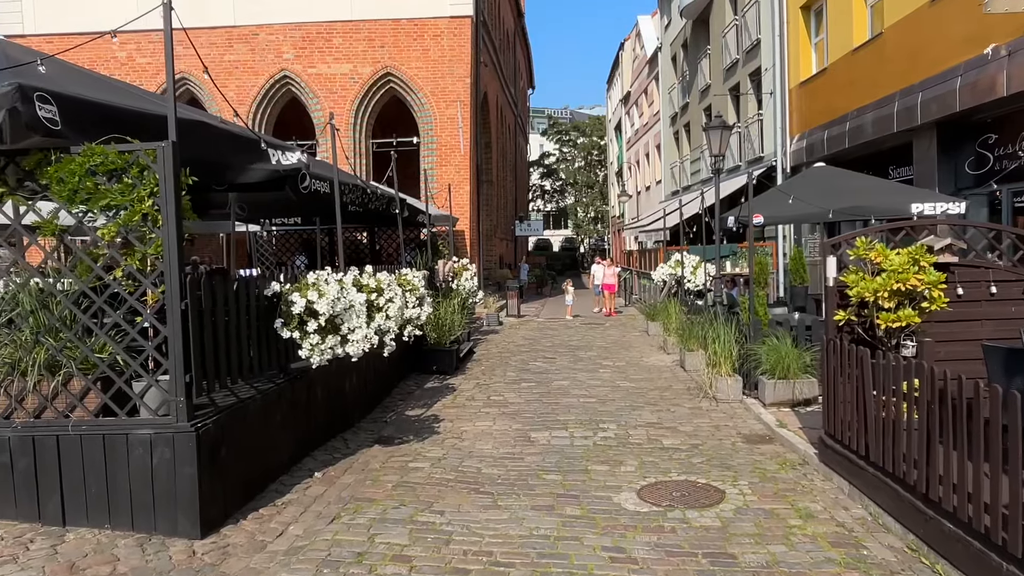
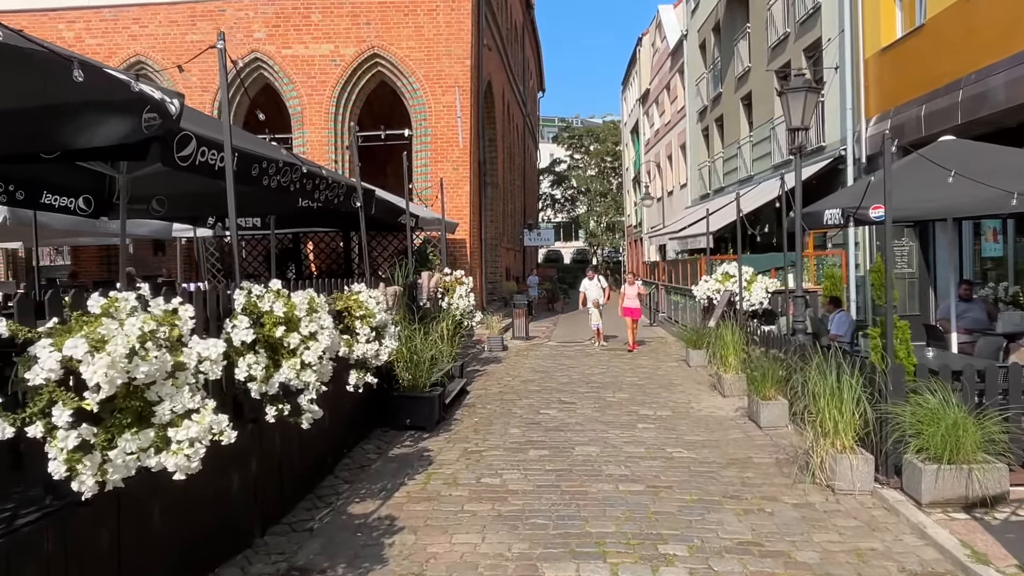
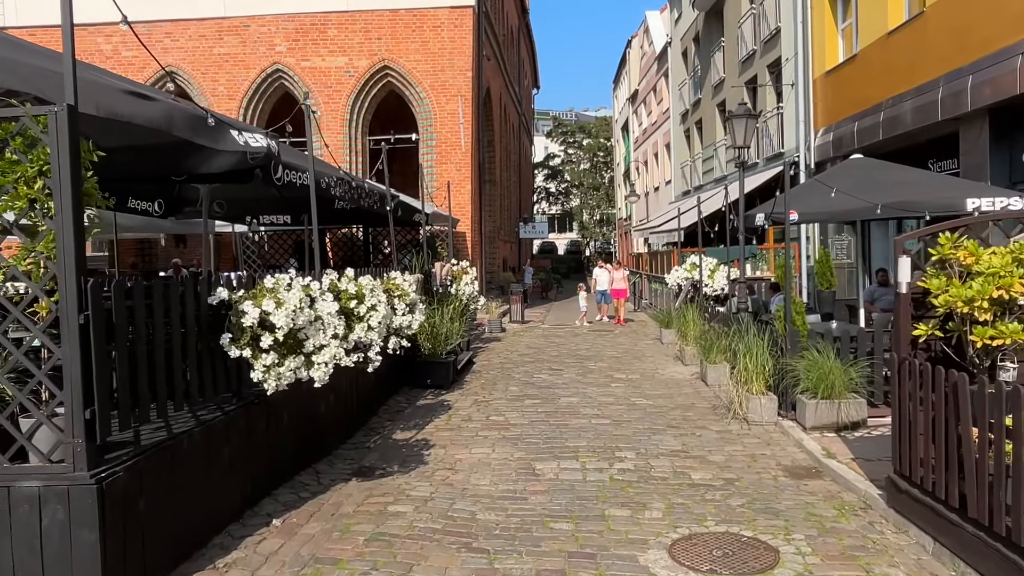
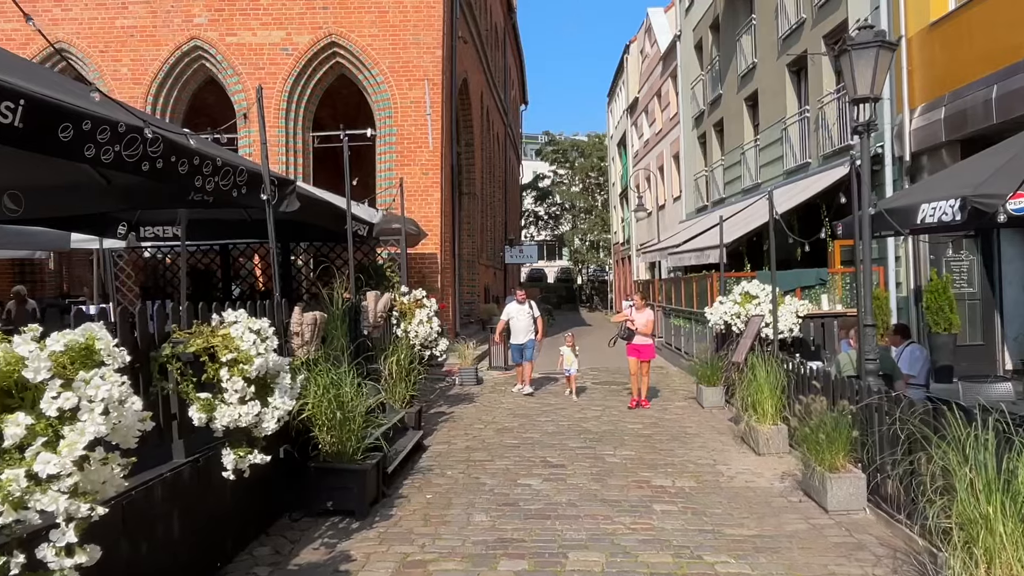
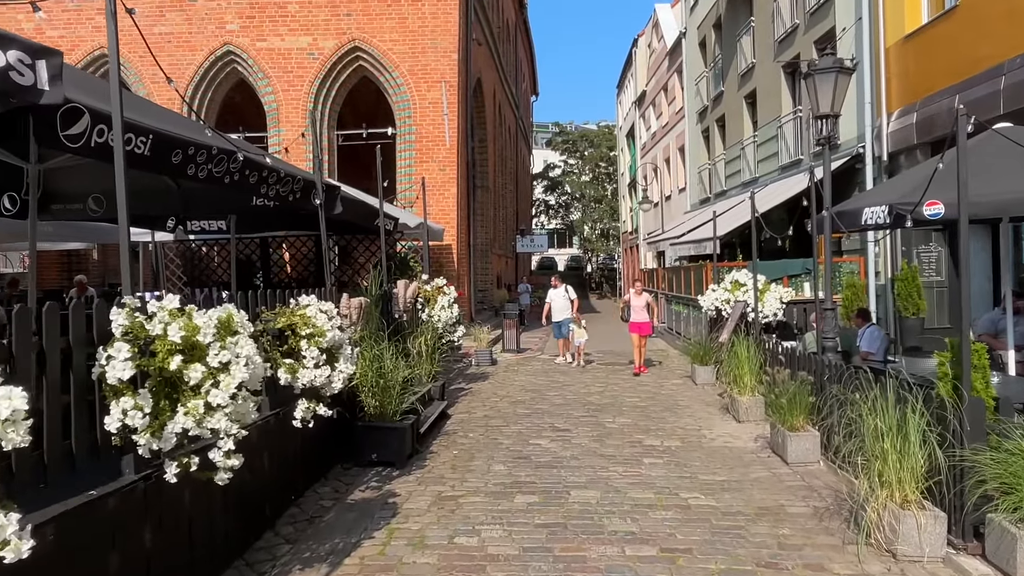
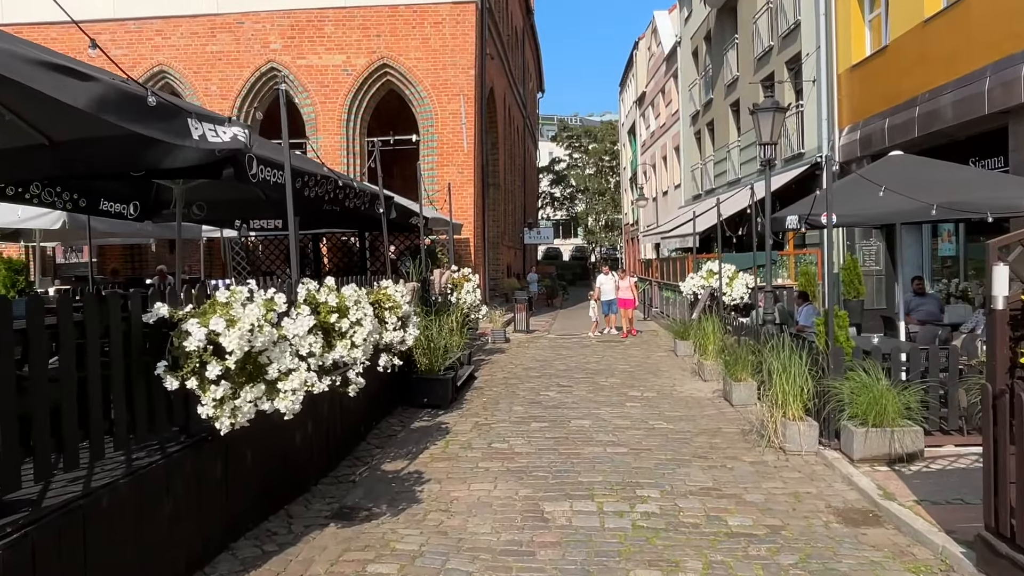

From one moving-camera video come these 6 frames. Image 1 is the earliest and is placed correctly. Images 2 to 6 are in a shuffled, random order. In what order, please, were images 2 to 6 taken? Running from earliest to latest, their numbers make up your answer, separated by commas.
3, 6, 2, 5, 4
